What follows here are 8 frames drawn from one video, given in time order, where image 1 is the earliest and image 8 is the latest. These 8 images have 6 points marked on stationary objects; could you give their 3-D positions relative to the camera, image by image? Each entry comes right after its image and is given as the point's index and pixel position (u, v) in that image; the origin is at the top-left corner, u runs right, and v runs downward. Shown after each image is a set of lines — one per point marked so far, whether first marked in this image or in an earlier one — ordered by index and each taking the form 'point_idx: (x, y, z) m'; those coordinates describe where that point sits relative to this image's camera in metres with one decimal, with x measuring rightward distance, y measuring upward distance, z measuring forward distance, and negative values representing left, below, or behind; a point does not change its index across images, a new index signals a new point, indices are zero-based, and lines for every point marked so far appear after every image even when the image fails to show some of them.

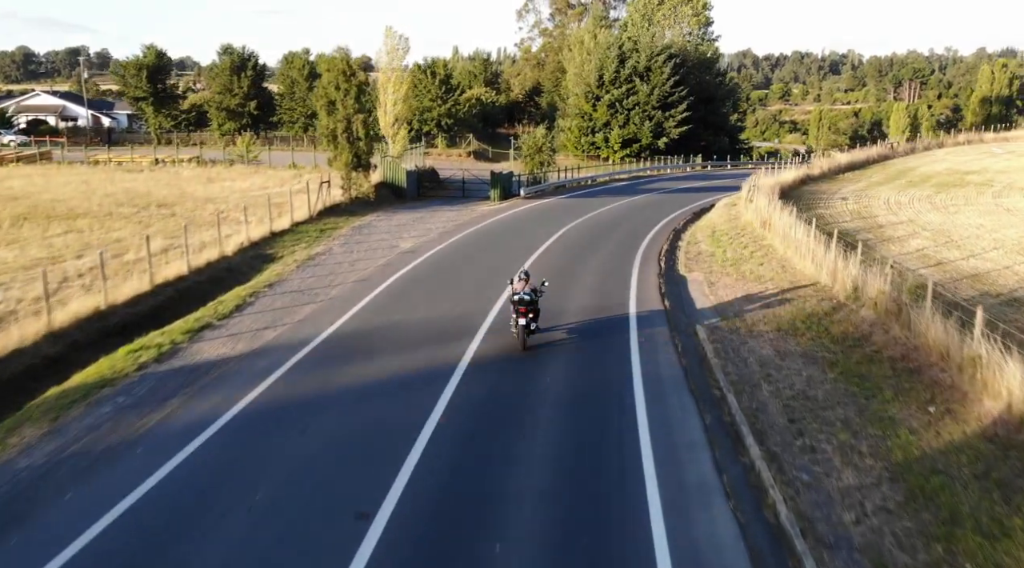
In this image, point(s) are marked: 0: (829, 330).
0: (+6.6, -1.0, +16.0) m
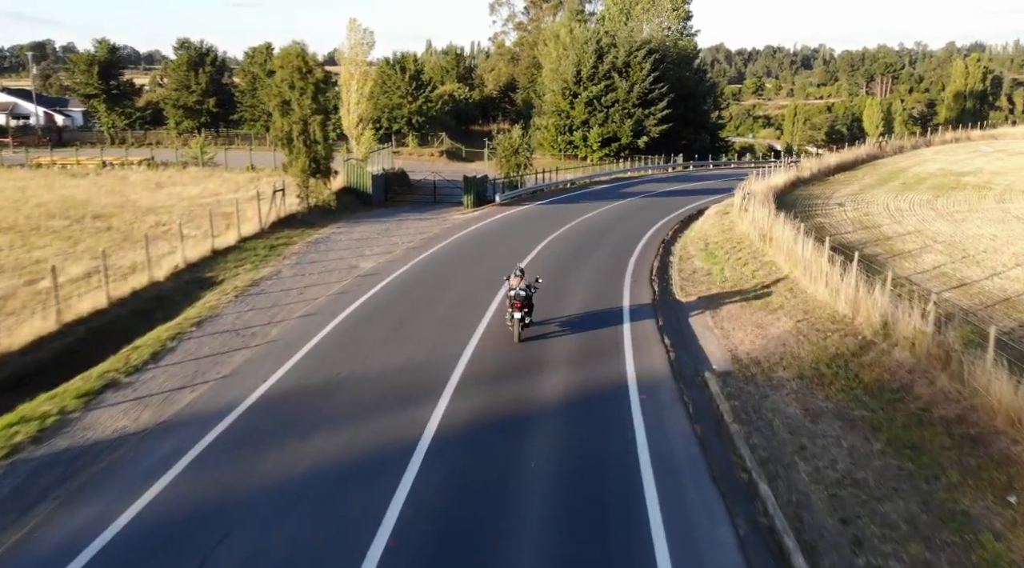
0: (+6.2, -1.6, +13.6) m
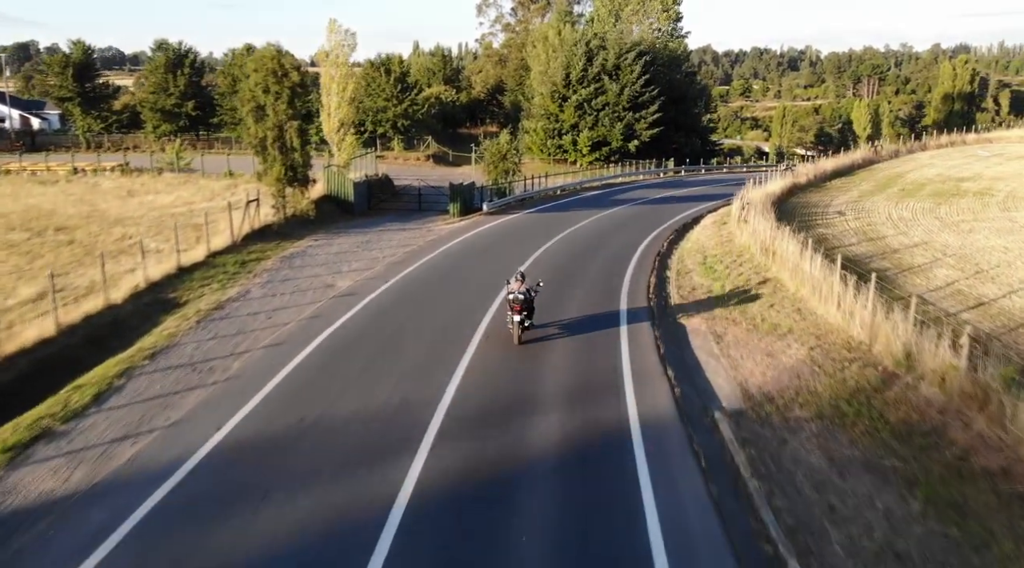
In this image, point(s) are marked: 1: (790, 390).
0: (+6.0, -2.1, +12.2) m
1: (+4.8, -1.8, +13.2) m
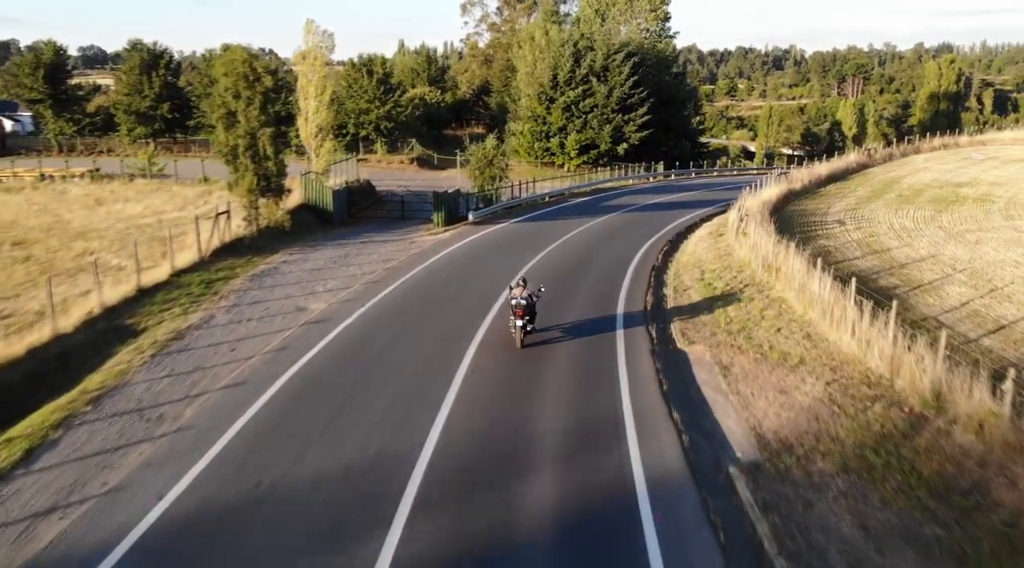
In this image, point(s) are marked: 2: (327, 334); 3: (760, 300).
0: (+5.8, -2.6, +10.9) m
1: (+4.6, -2.4, +11.9) m
2: (-4.0, -1.0, +16.6) m
3: (+6.3, -0.4, +19.6) m
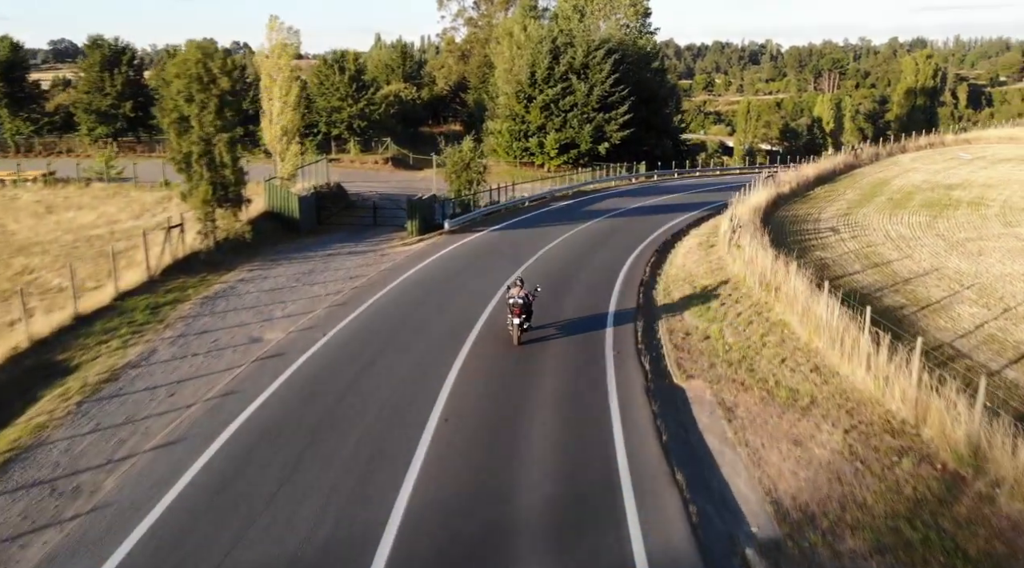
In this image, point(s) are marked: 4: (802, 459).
0: (+5.5, -3.2, +9.4) m
1: (+4.3, -2.9, +10.3) m
2: (-4.4, -1.7, +14.8) m
3: (+5.8, -0.9, +18.0) m
4: (+4.4, -2.6, +11.5) m
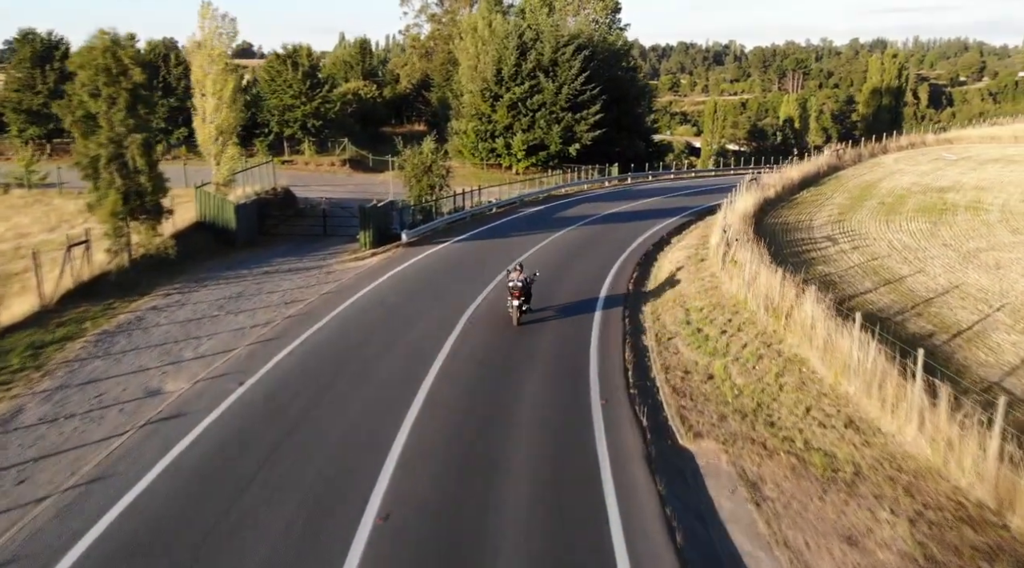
0: (+5.2, -3.8, +6.5) m
1: (+3.9, -3.5, +7.4) m
2: (-5.0, -2.3, +11.5) m
3: (+5.1, -1.5, +15.2) m
4: (+3.9, -3.2, +8.6) m
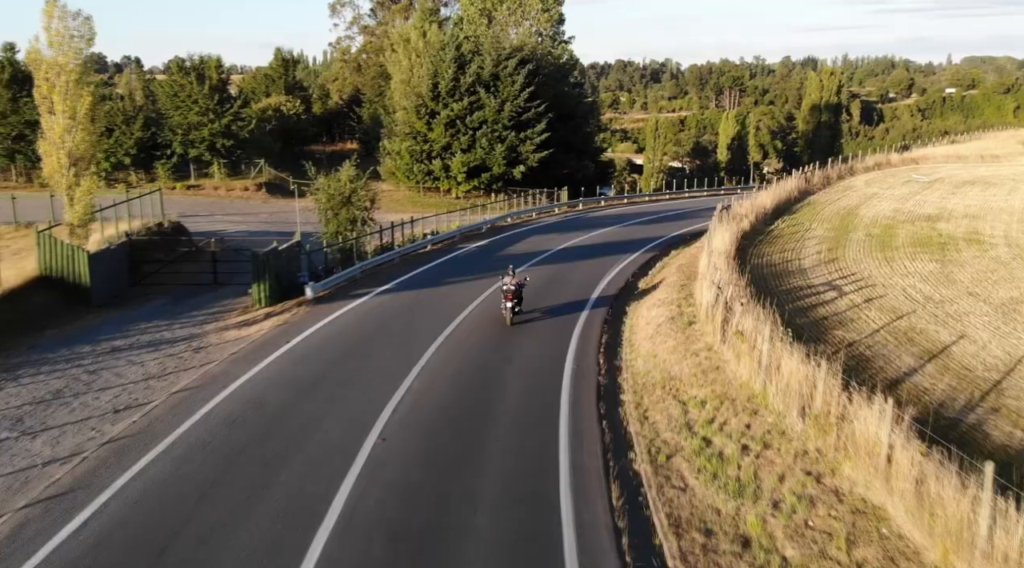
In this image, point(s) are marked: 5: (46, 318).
0: (+4.9, -5.1, +1.6) m
1: (+3.6, -4.8, +2.4) m
2: (-5.6, -3.9, +5.8) m
3: (+4.2, -2.9, +10.3) m
4: (+3.5, -4.5, +3.6) m
5: (-11.7, -0.8, +19.2) m
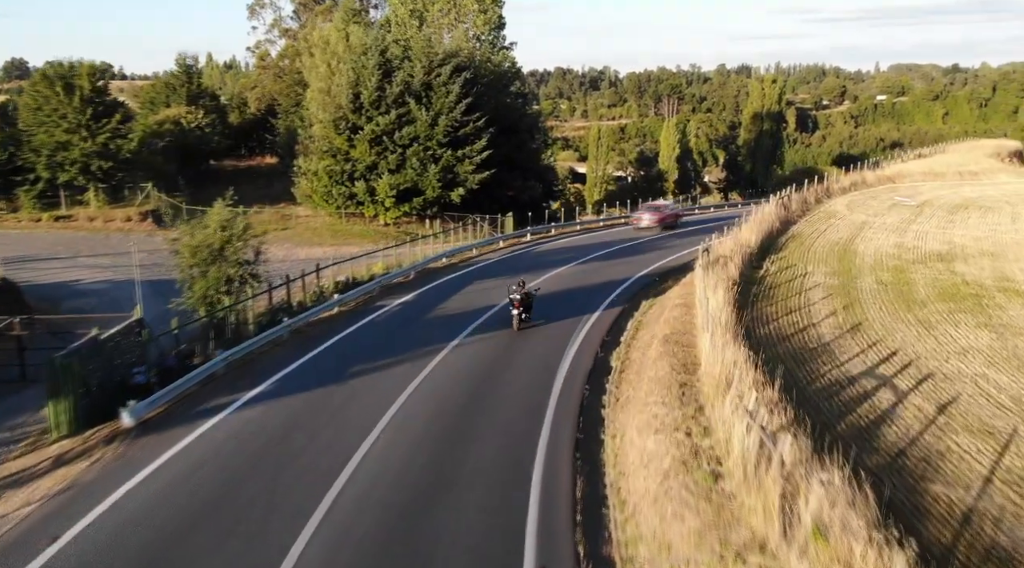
0: (+5.1, -6.9, -4.4) m
1: (+3.7, -6.6, -3.7) m
2: (-5.7, -5.9, -0.9) m
3: (+3.7, -4.8, +4.2) m
4: (+3.5, -6.4, -2.5) m
5: (-12.9, -3.0, +12.0) m
